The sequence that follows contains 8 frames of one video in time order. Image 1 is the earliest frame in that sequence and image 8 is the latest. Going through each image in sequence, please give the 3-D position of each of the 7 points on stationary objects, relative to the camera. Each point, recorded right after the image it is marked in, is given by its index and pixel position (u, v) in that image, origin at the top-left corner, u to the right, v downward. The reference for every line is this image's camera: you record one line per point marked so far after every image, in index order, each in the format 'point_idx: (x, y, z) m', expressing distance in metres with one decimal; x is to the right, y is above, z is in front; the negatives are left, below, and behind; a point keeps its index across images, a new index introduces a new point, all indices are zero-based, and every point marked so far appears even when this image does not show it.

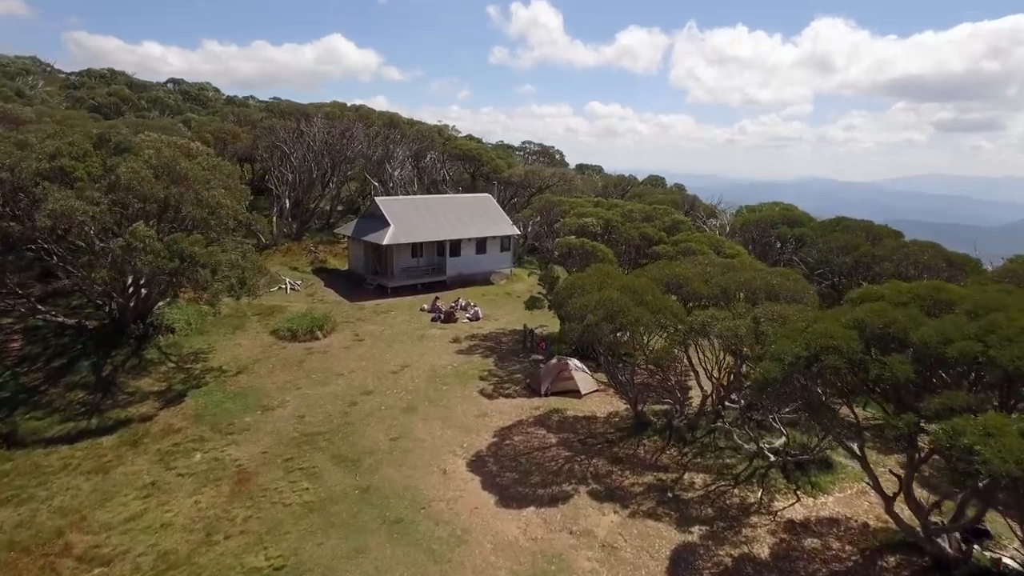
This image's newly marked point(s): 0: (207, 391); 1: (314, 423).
0: (-9.4, -3.2, +19.3) m
1: (-5.5, -3.7, +17.2) m
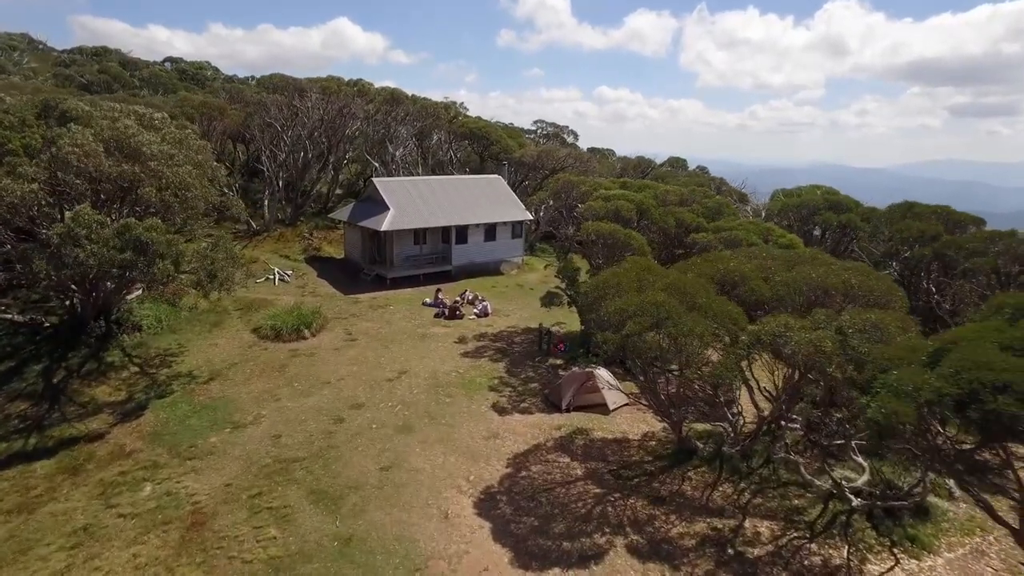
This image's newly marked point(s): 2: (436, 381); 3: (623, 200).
0: (-9.0, -3.0, +16.5) m
1: (-5.1, -3.6, +14.4) m
2: (-2.1, -2.7, +17.8) m
3: (+3.3, +2.7, +18.8) m
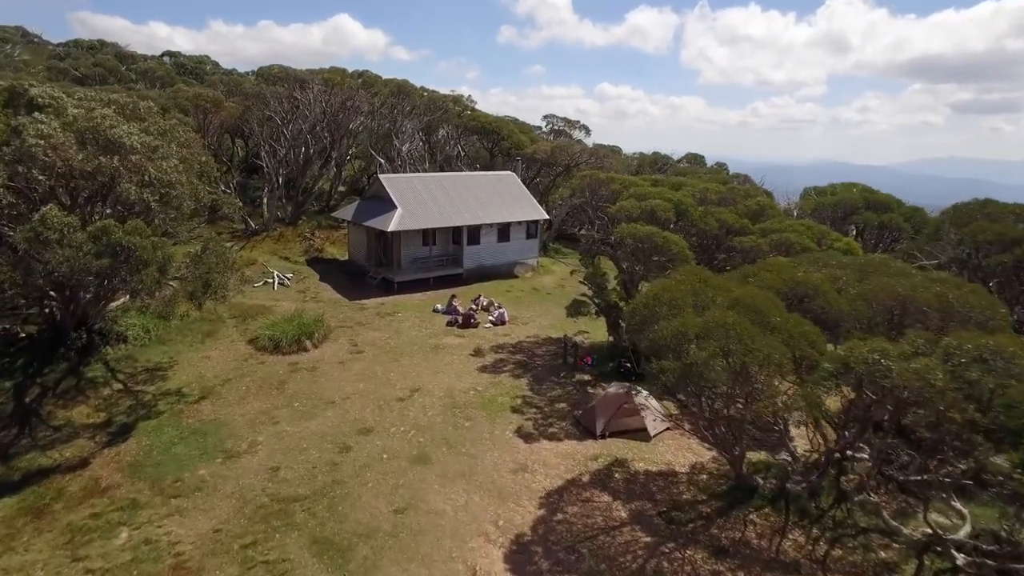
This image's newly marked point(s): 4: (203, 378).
0: (-8.3, -3.2, +14.6) m
1: (-4.5, -3.9, +12.6) m
2: (-1.5, -2.9, +16.0) m
3: (+4.0, +2.5, +16.9) m
4: (-8.5, -2.5, +17.2) m
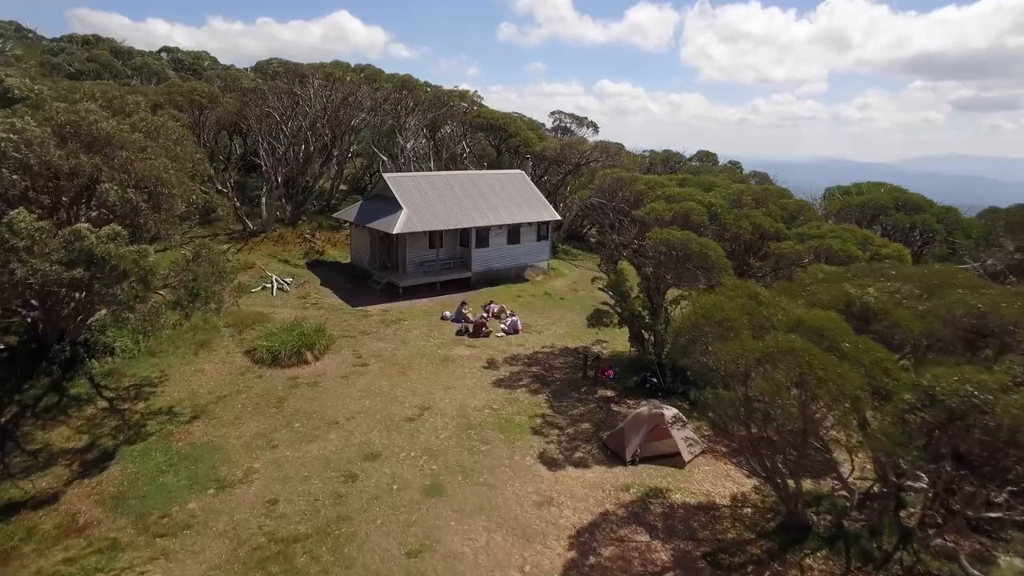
0: (-7.9, -3.5, +13.4) m
1: (-4.0, -4.1, +11.3) m
2: (-1.0, -3.1, +14.7) m
3: (+4.4, +2.3, +15.6) m
4: (-8.0, -2.7, +15.9) m
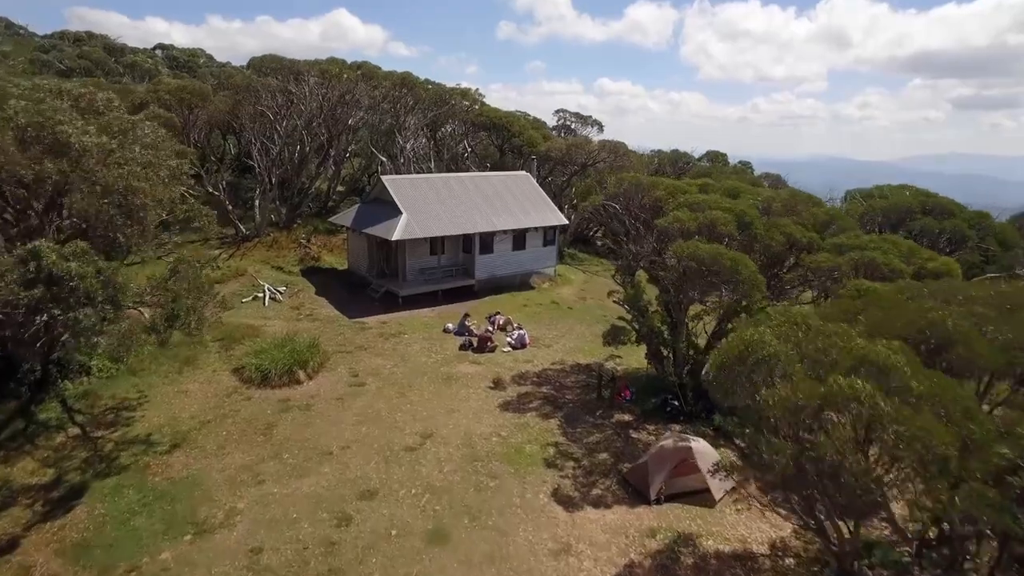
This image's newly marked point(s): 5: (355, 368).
0: (-7.7, -3.8, +12.1) m
1: (-3.8, -4.5, +10.0) m
2: (-0.8, -3.5, +13.4) m
3: (+4.6, +1.9, +14.3) m
4: (-7.8, -3.1, +14.6) m
5: (-4.4, -2.2, +17.5) m
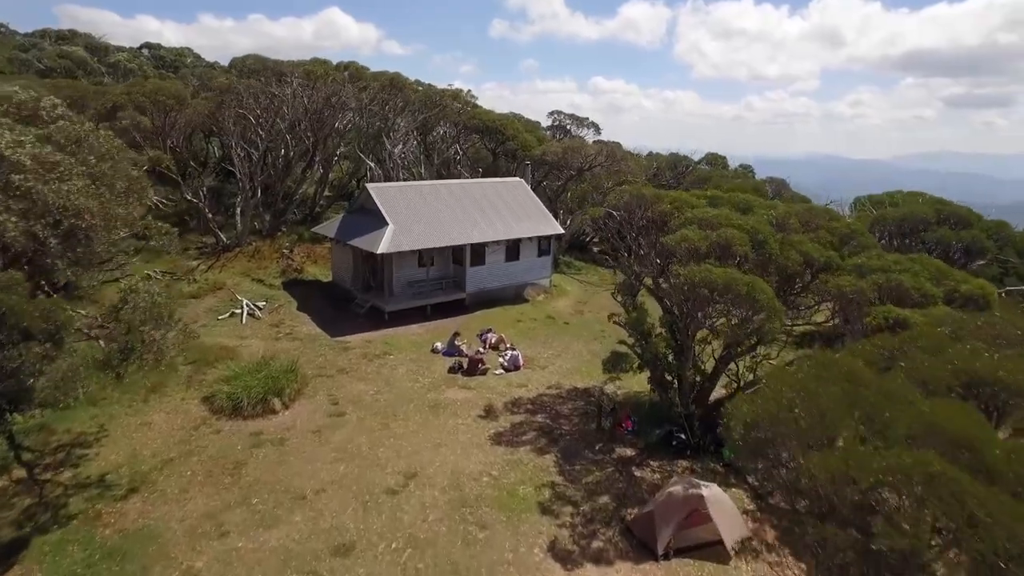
0: (-7.8, -4.4, +10.8) m
1: (-3.9, -5.0, +8.8) m
2: (-1.0, -4.0, +12.1) m
3: (+4.5, +1.4, +13.1) m
4: (-8.0, -3.6, +13.3) m
5: (-4.6, -2.8, +16.2) m
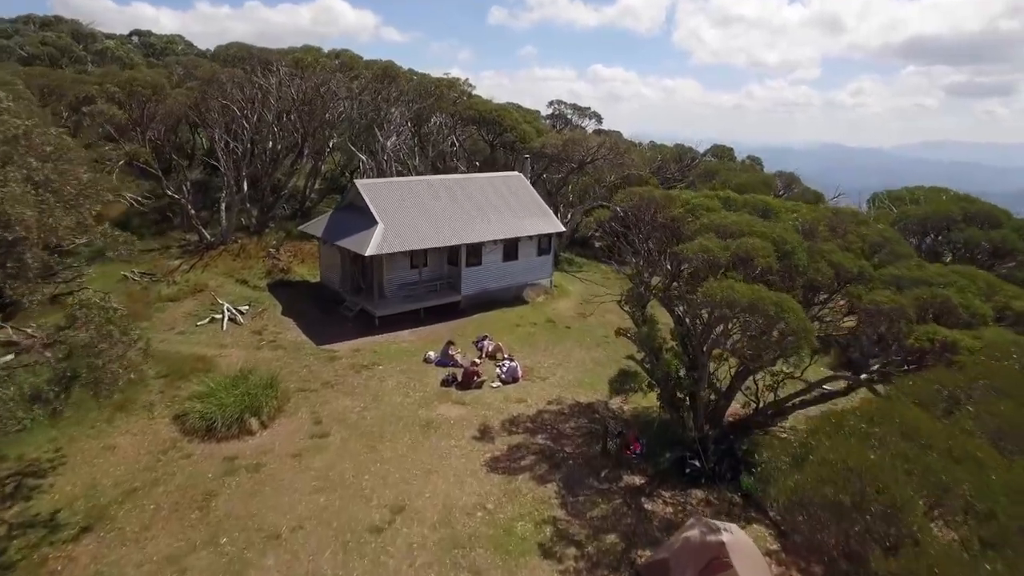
0: (-7.8, -4.7, +9.6) m
1: (-3.9, -5.4, +7.6) m
2: (-1.0, -4.3, +10.9) m
3: (+4.4, +1.2, +11.8) m
4: (-8.0, -3.9, +12.1) m
5: (-4.6, -3.0, +15.0) m
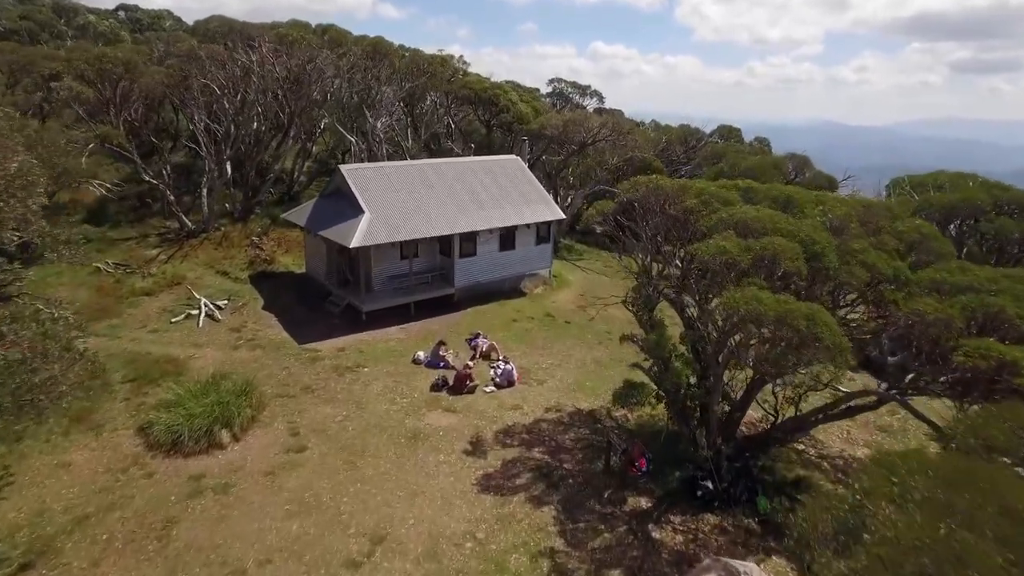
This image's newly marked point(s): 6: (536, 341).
0: (-8.0, -4.9, +8.4) m
1: (-4.1, -5.6, +6.5) m
2: (-1.1, -4.4, +9.8) m
3: (+4.3, +1.1, +10.5) m
4: (-8.1, -3.9, +10.9) m
5: (-4.8, -2.9, +13.8) m
6: (+0.7, -1.5, +18.5) m
